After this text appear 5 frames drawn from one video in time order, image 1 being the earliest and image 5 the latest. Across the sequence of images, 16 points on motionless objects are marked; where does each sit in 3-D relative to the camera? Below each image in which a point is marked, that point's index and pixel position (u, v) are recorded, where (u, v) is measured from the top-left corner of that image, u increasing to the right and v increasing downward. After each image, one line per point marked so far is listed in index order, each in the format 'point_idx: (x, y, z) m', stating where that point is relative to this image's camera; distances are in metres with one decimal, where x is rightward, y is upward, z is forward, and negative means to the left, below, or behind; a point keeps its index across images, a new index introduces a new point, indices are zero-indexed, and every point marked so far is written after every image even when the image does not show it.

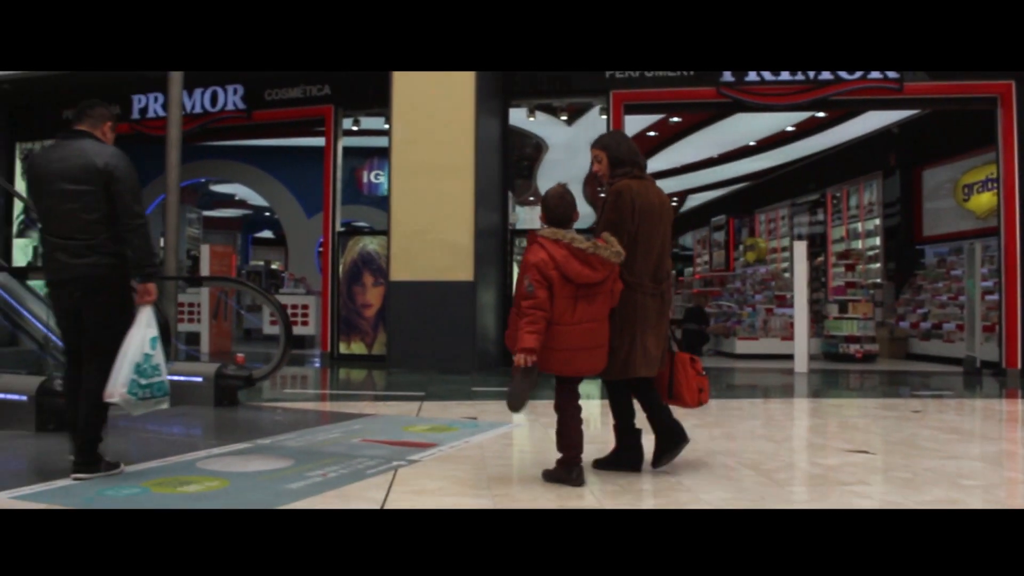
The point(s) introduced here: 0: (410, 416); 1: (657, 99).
0: (-0.7, -0.8, +5.4) m
1: (+1.4, +1.7, +7.5) m
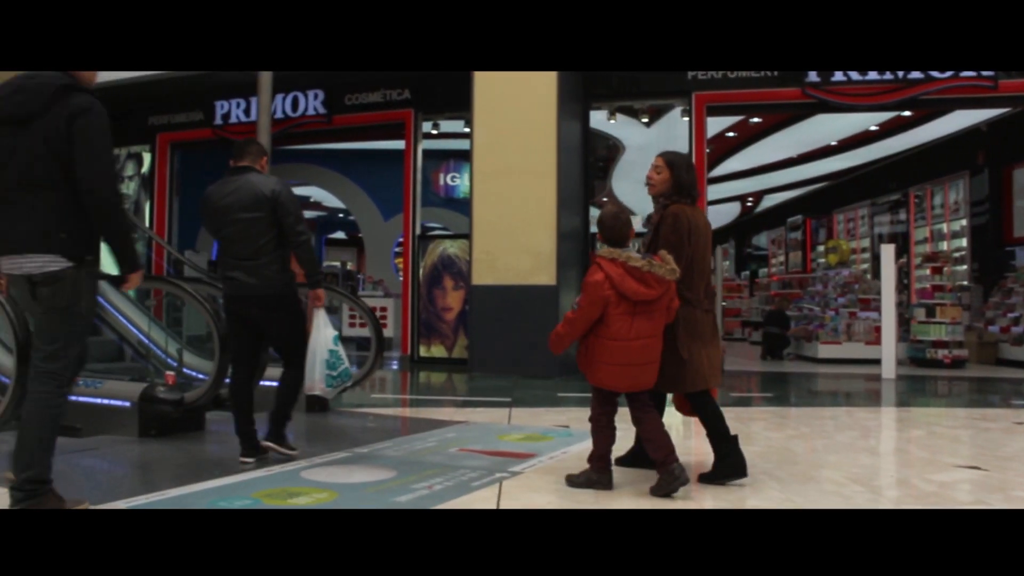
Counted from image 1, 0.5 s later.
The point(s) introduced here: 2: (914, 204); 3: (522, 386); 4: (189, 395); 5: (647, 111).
0: (-0.1, -0.9, +5.4) m
1: (+2.1, +1.7, +7.4) m
2: (+4.5, +0.9, +9.3) m
3: (+0.1, -0.8, +6.5) m
4: (-1.9, -0.6, +4.9) m
5: (+1.3, +1.7, +7.9) m
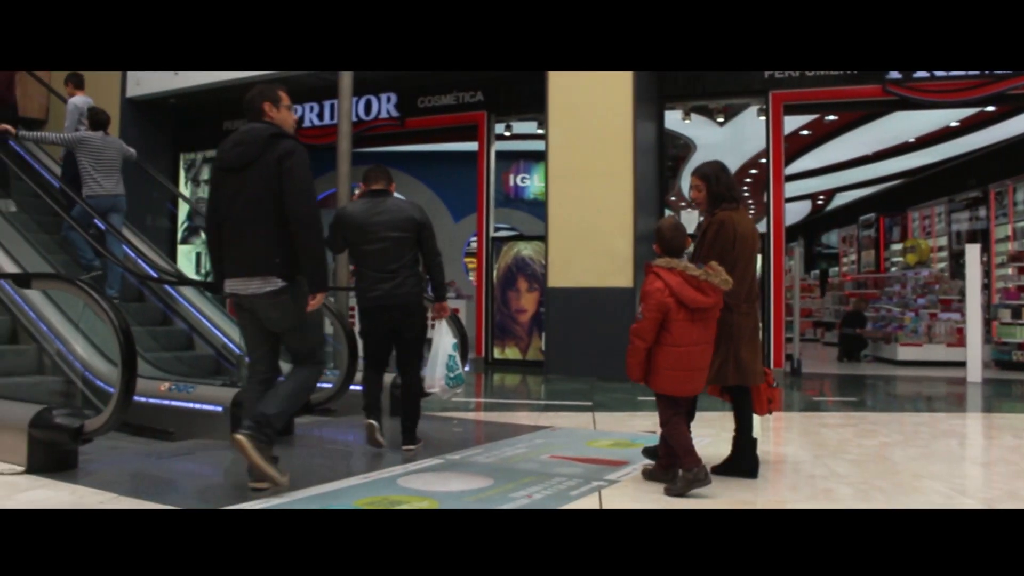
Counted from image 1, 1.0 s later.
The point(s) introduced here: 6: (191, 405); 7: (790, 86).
0: (+0.5, -0.9, +5.4) m
1: (+2.7, +1.7, +7.2) m
2: (+5.2, +1.0, +9.1) m
3: (+0.7, -0.8, +6.4) m
4: (-1.4, -0.7, +5.0) m
5: (+2.0, +1.6, +7.8) m
6: (-2.0, -0.7, +5.1) m
7: (+2.4, +1.8, +7.2) m
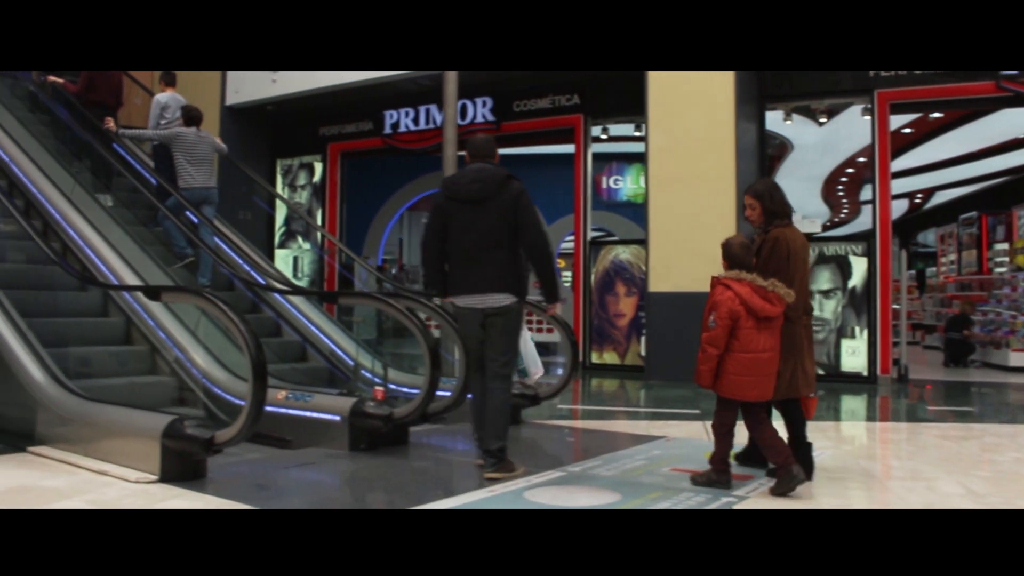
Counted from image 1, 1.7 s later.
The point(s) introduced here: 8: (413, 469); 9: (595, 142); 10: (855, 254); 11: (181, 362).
0: (+1.2, -1.0, +5.3) m
1: (+3.5, +1.6, +7.0) m
2: (+6.2, +1.0, +8.7) m
3: (+1.5, -0.8, +6.3) m
4: (-0.7, -0.7, +5.0) m
5: (+2.9, +1.6, +7.6) m
6: (-1.3, -0.8, +5.1) m
7: (+3.2, +1.7, +7.0) m
8: (-0.6, -1.0, +4.7) m
9: (+0.8, +1.4, +8.0) m
10: (+3.0, +0.3, +7.2) m
11: (-2.1, -0.5, +5.3) m
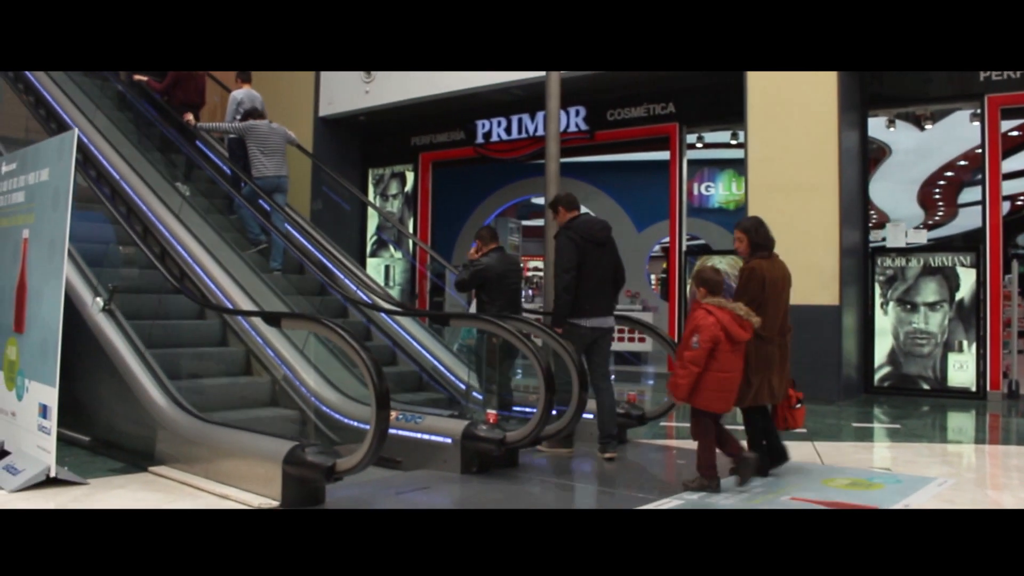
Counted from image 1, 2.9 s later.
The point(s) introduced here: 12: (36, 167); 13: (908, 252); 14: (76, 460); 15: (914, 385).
0: (+1.9, -1.1, +5.2) m
1: (+4.3, +1.5, +6.7) m
2: (+7.0, +0.9, +8.2) m
3: (+2.2, -0.9, +6.2) m
4: (0.0, -0.9, +5.0) m
5: (+3.7, +1.5, +7.3) m
6: (-0.6, -0.9, +5.2) m
7: (+4.0, +1.6, +6.7) m
8: (+0.1, -1.2, +4.7) m
9: (+1.7, +1.3, +7.8) m
10: (+3.8, +0.2, +7.0) m
11: (-1.4, -0.6, +5.3) m
12: (-2.7, +0.7, +4.8) m
13: (+3.6, +0.3, +7.4) m
14: (-2.6, -1.0, +5.0) m
15: (+3.6, -0.9, +7.3) m
